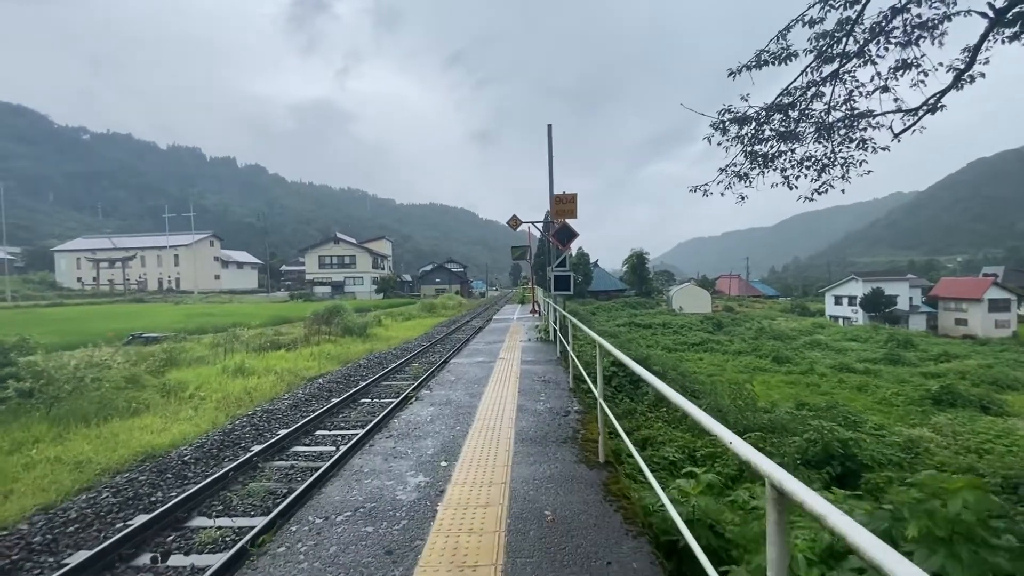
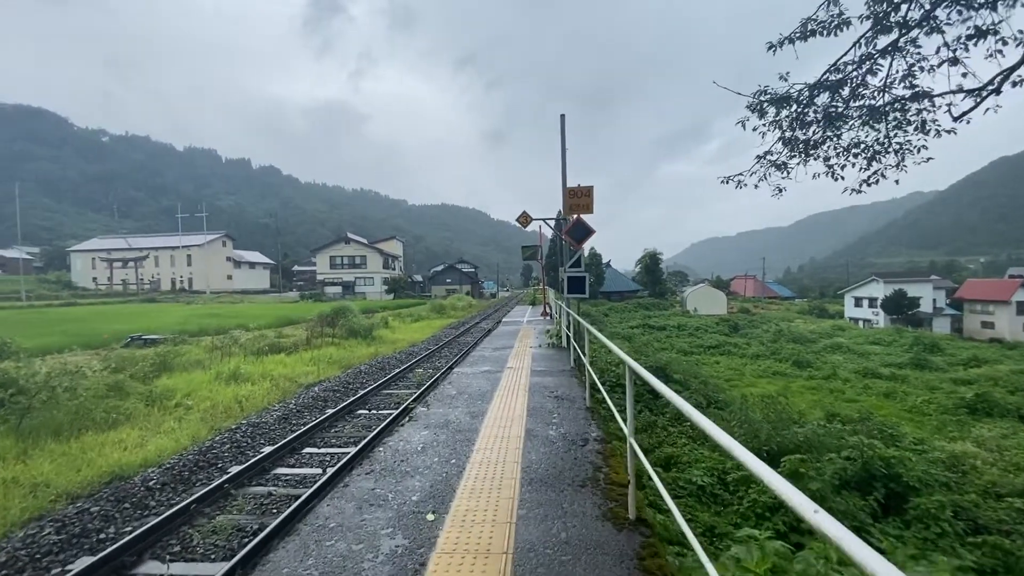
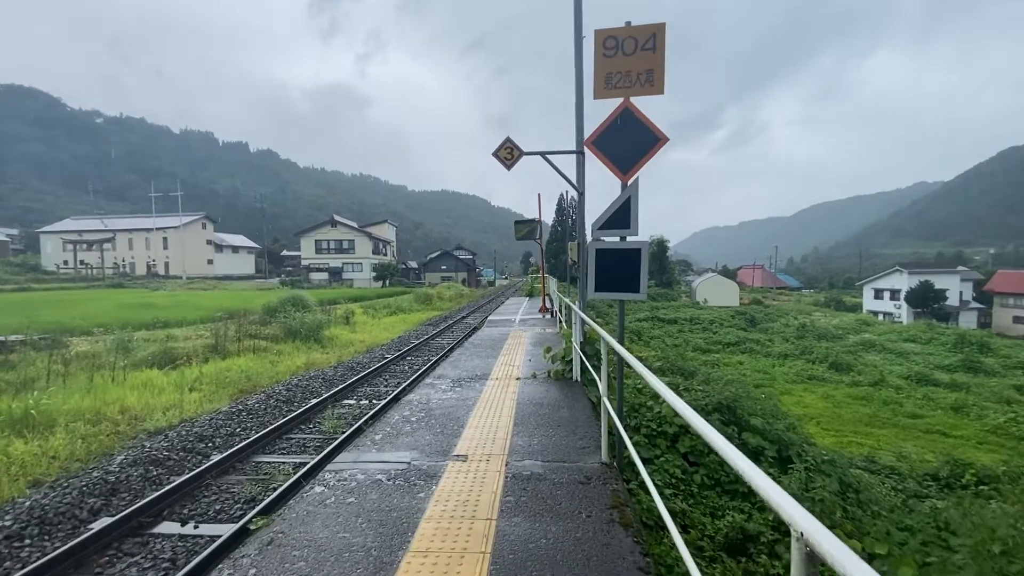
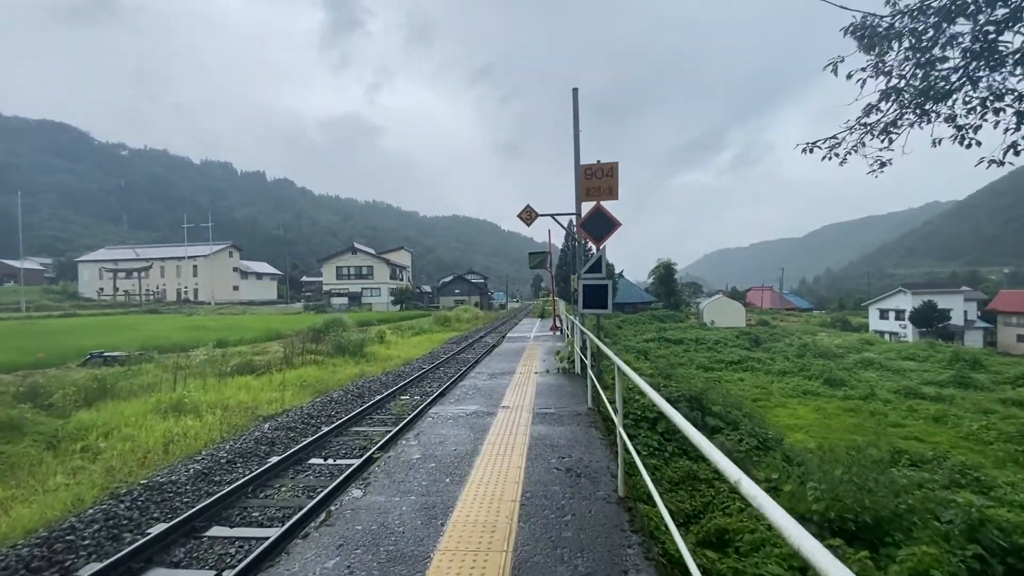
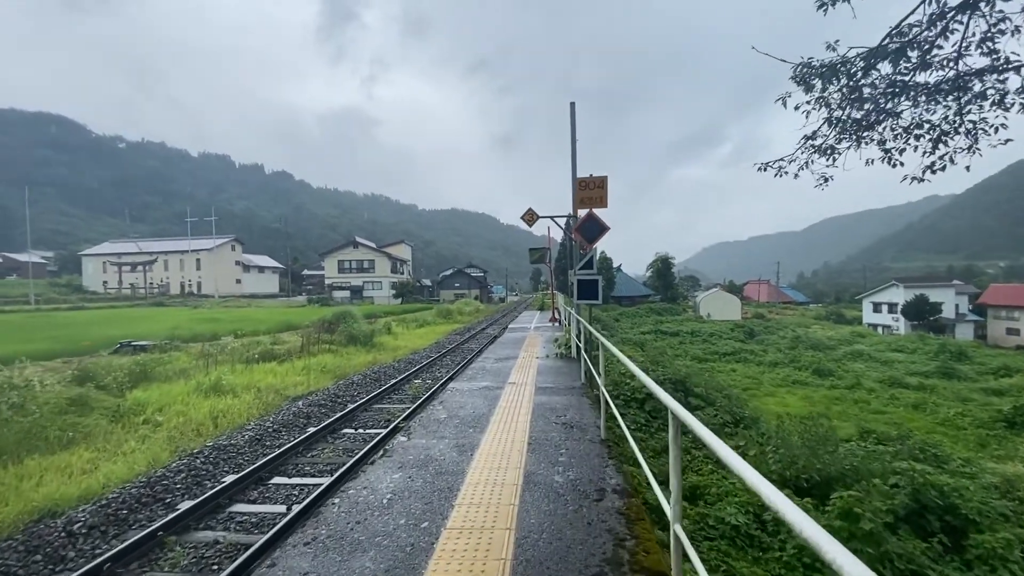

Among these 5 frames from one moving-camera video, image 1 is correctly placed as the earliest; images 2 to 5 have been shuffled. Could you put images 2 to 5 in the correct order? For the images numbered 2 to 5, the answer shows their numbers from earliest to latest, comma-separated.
2, 5, 4, 3
